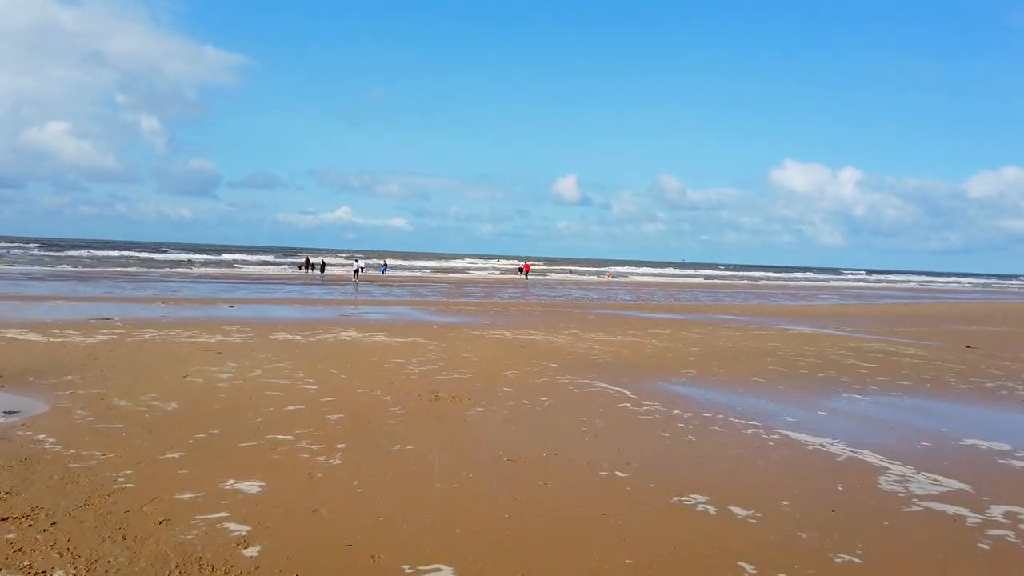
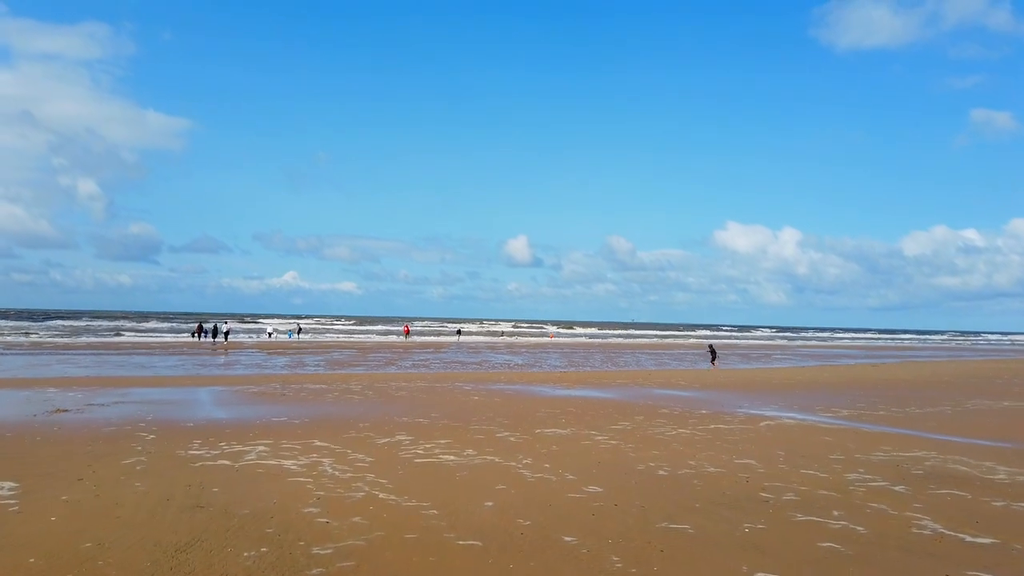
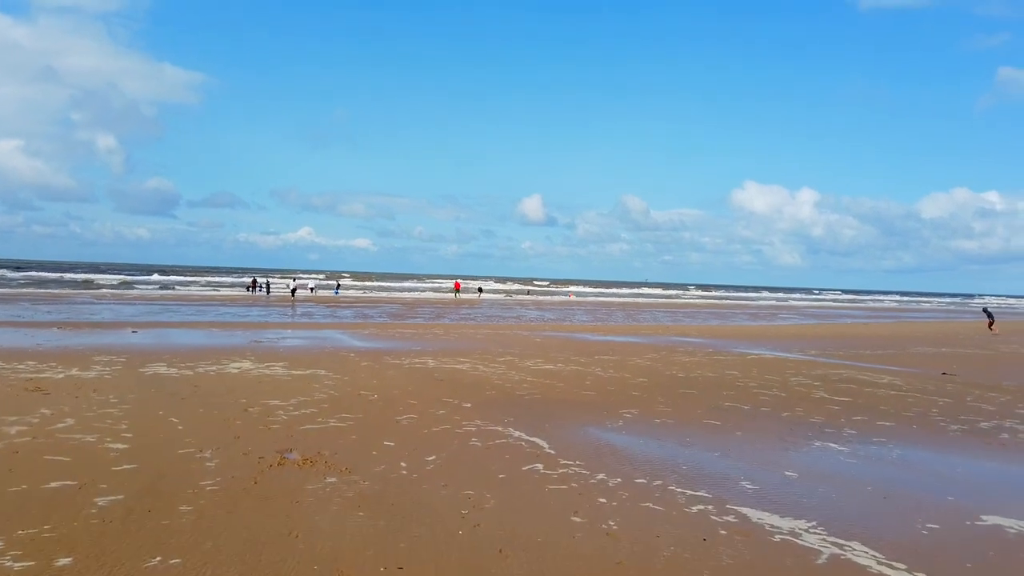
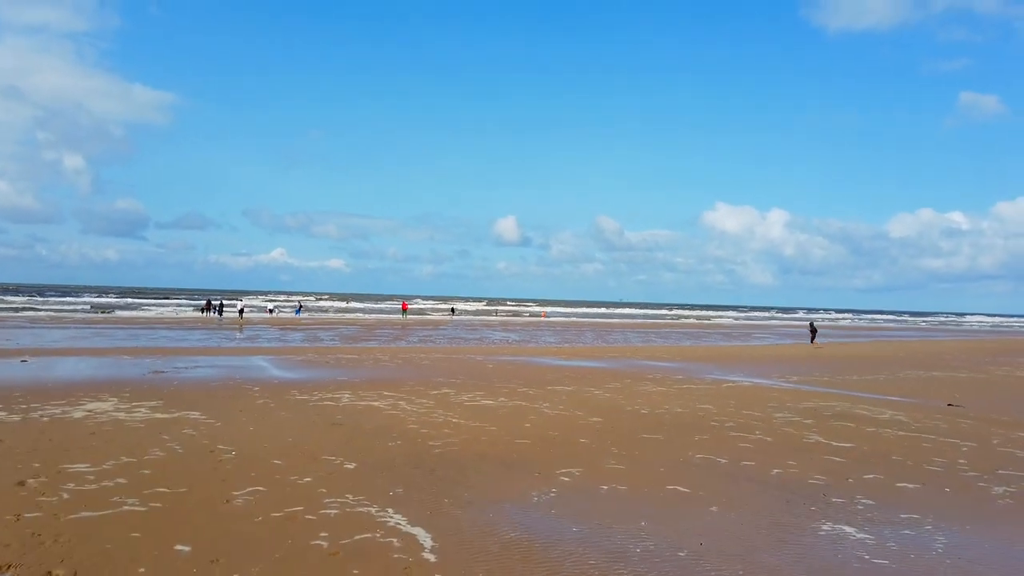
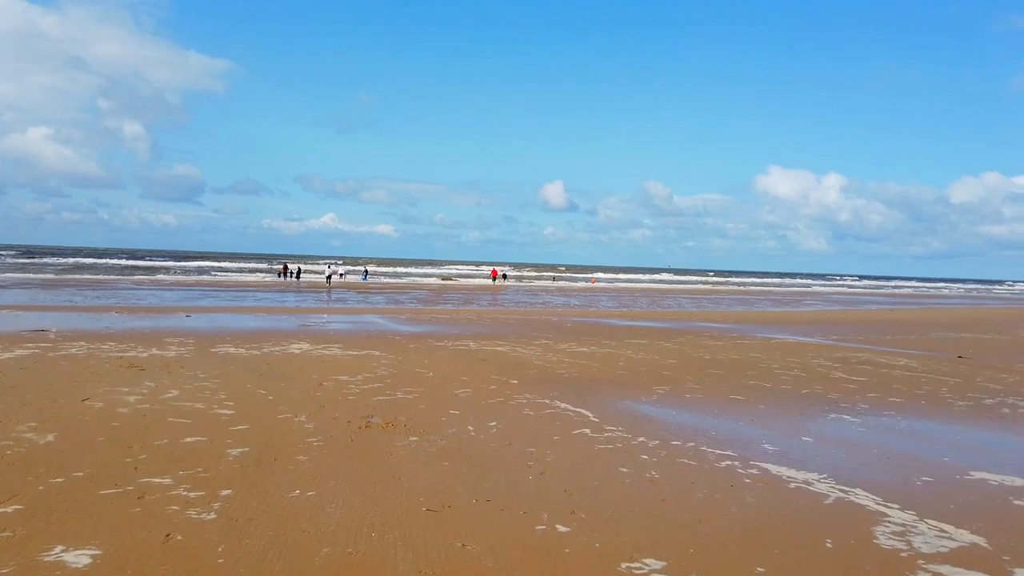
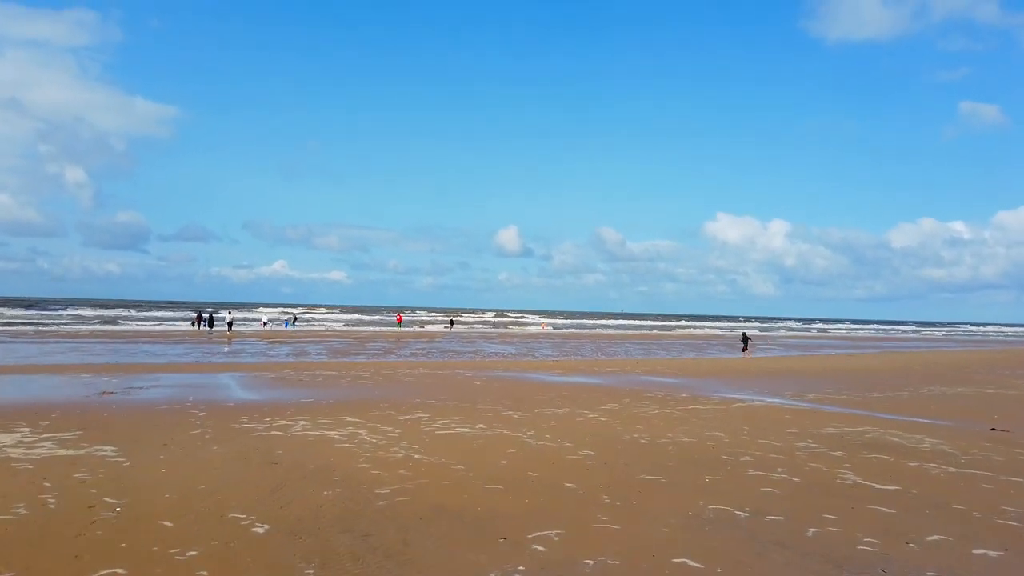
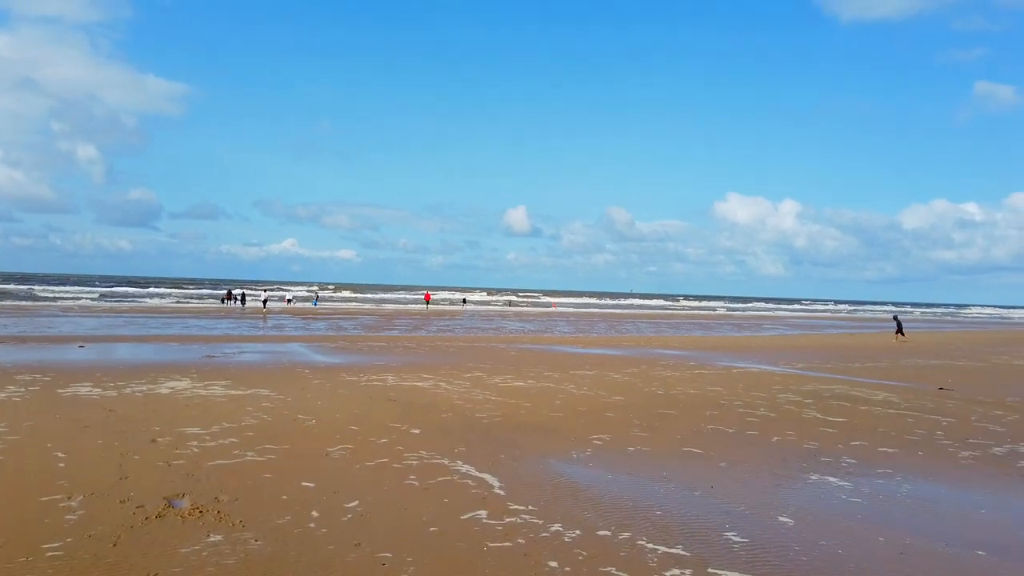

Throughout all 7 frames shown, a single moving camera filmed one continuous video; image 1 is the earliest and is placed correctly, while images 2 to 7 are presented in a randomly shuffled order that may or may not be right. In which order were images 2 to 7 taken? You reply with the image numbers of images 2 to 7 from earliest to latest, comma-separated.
5, 3, 7, 4, 6, 2
